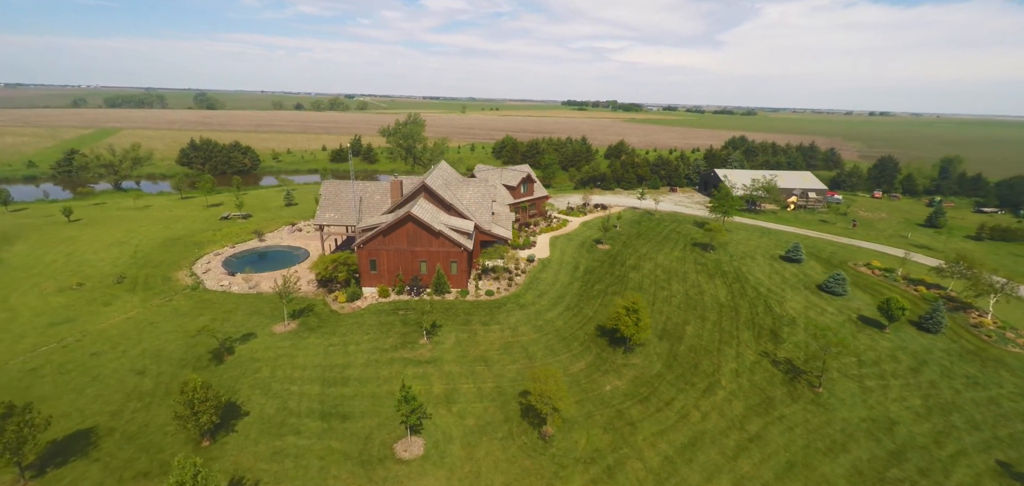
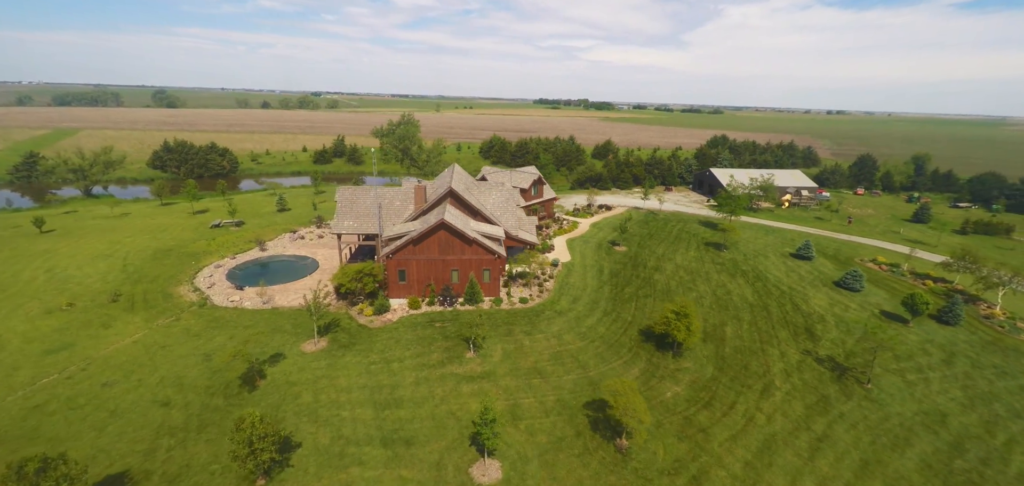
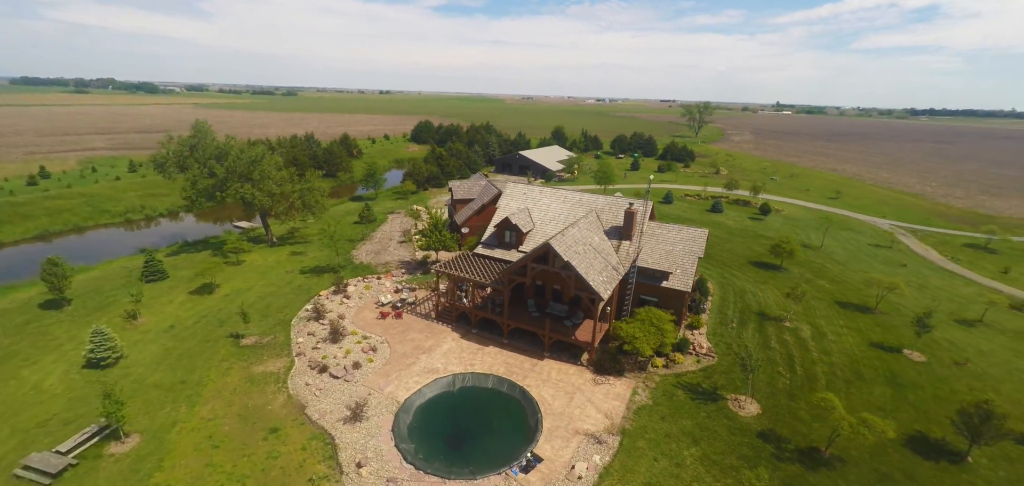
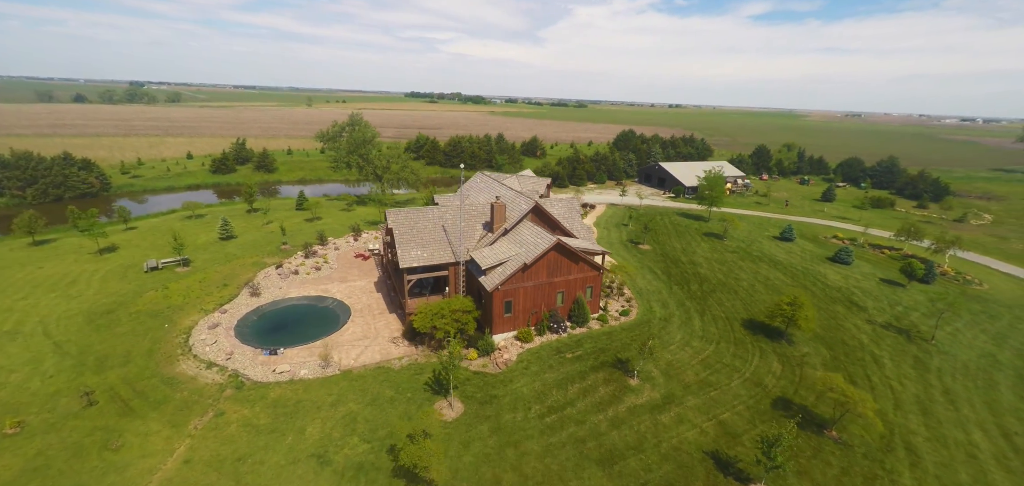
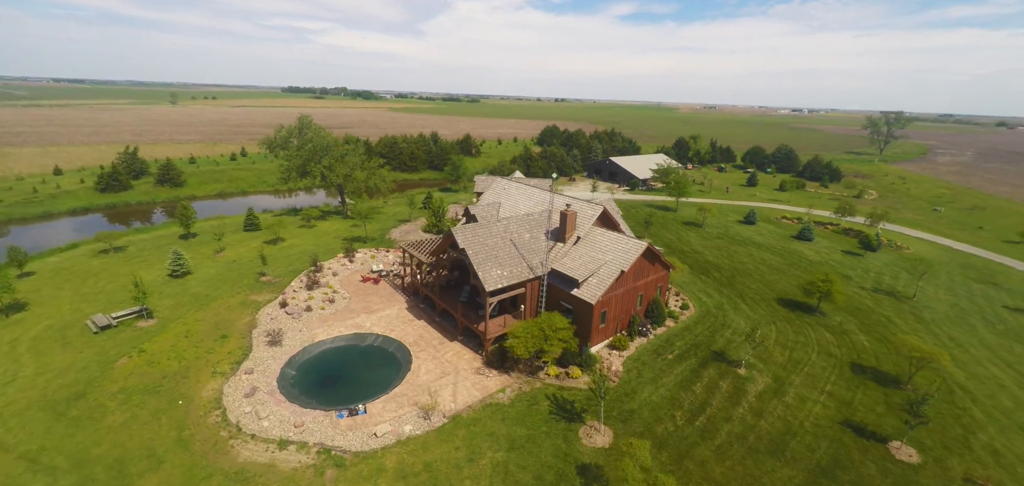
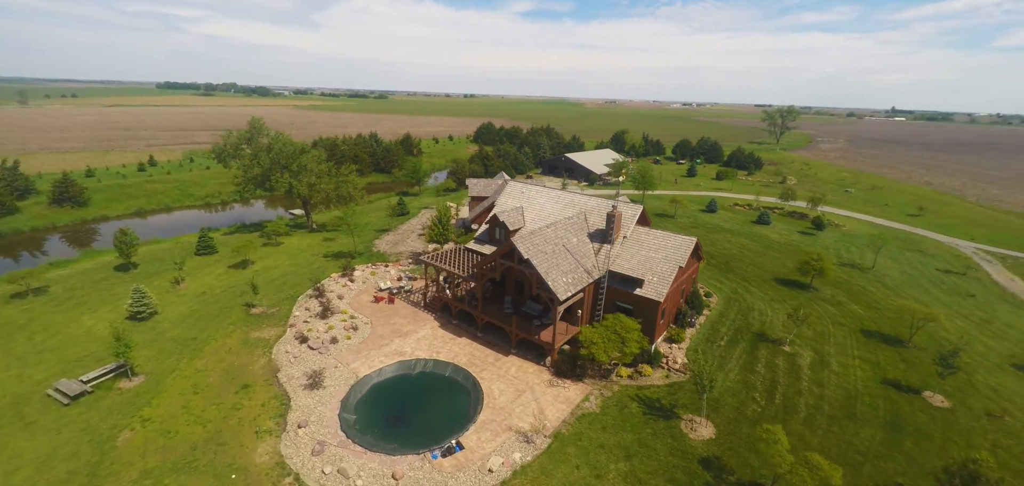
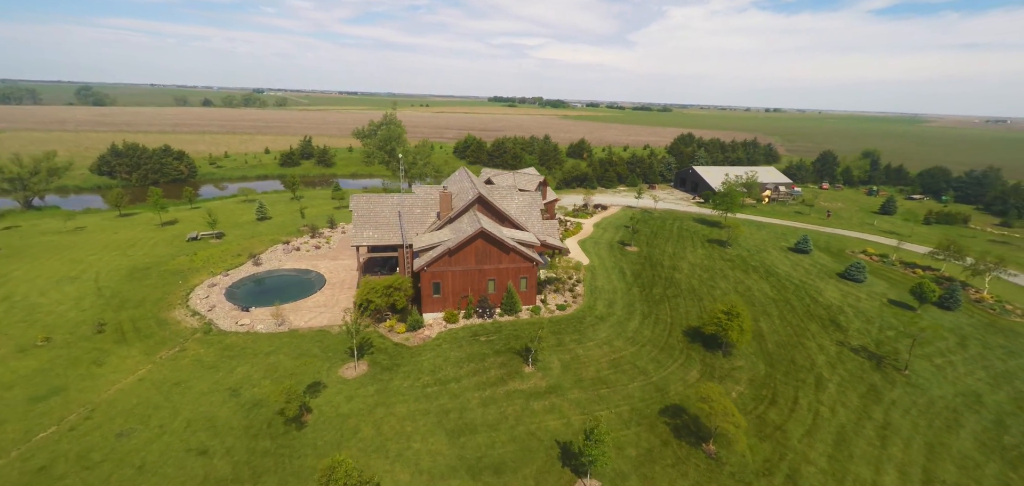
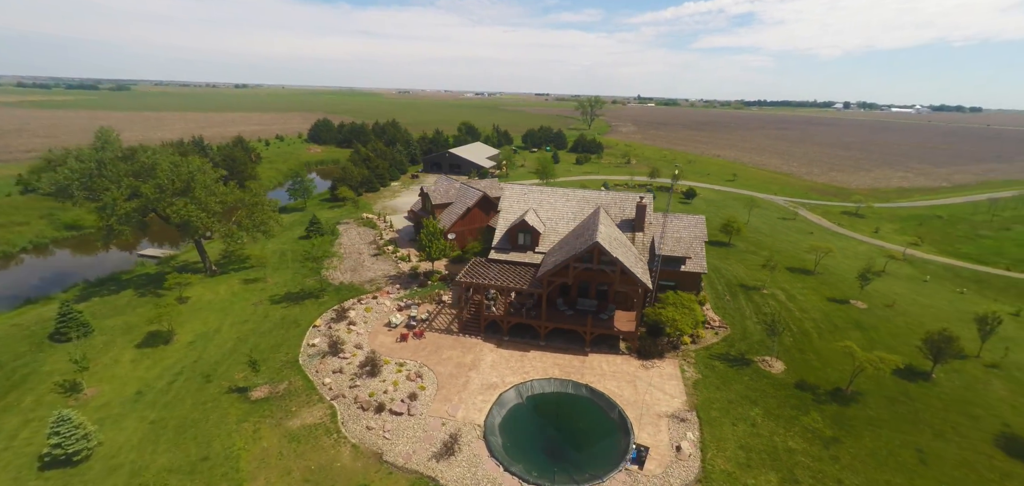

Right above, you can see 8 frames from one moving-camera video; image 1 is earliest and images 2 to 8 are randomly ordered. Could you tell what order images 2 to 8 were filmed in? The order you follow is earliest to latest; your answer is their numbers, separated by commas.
2, 7, 4, 5, 6, 3, 8
